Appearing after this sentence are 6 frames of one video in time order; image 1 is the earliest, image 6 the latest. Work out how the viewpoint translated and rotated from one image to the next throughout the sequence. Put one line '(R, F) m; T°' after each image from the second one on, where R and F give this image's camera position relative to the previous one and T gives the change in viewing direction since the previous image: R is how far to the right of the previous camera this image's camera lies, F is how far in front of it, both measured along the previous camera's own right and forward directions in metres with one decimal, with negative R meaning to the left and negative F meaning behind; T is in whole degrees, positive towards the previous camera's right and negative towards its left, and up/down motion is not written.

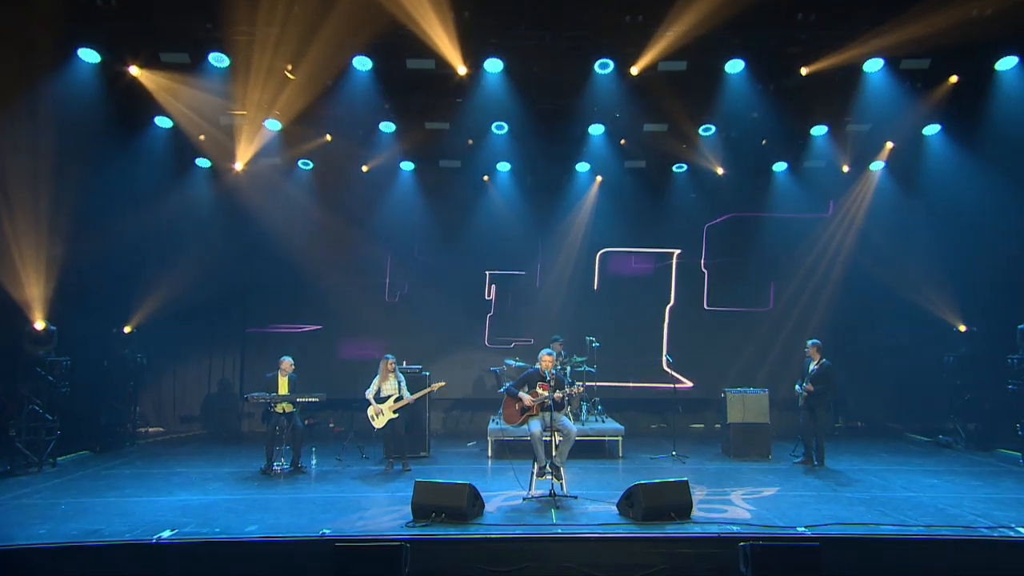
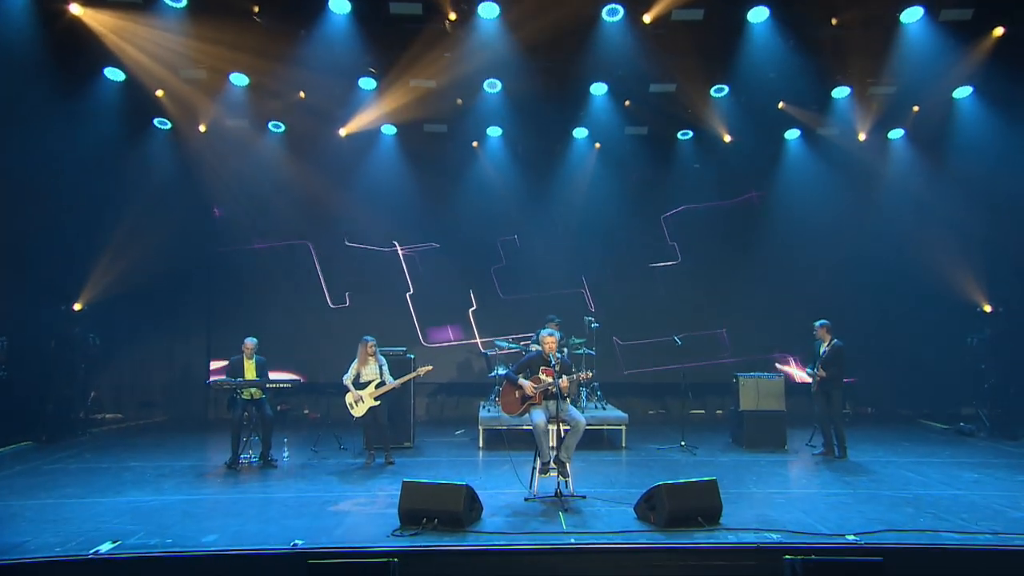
(-0.2, +0.8) m; +2°
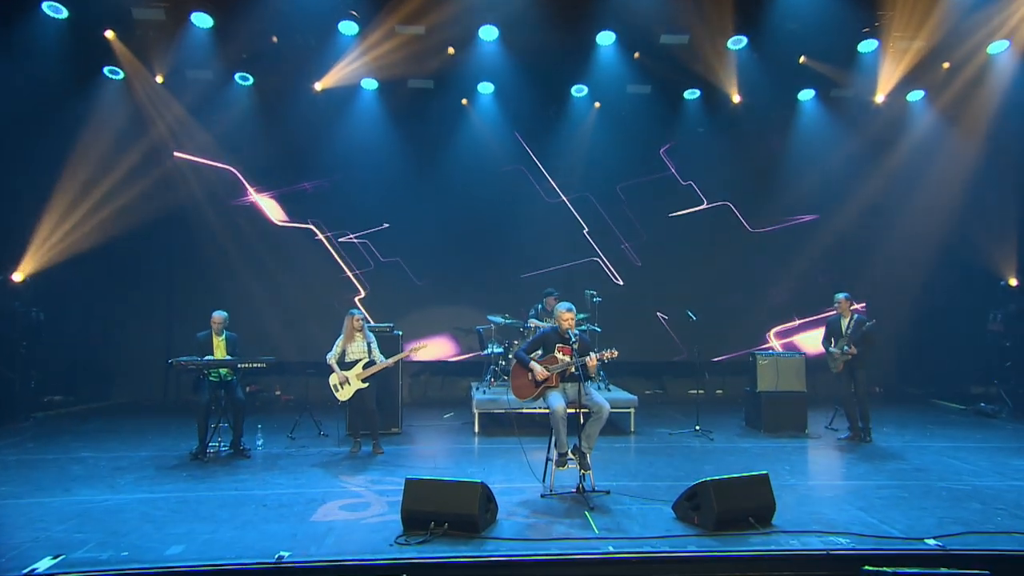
(-0.3, +0.7) m; +3°
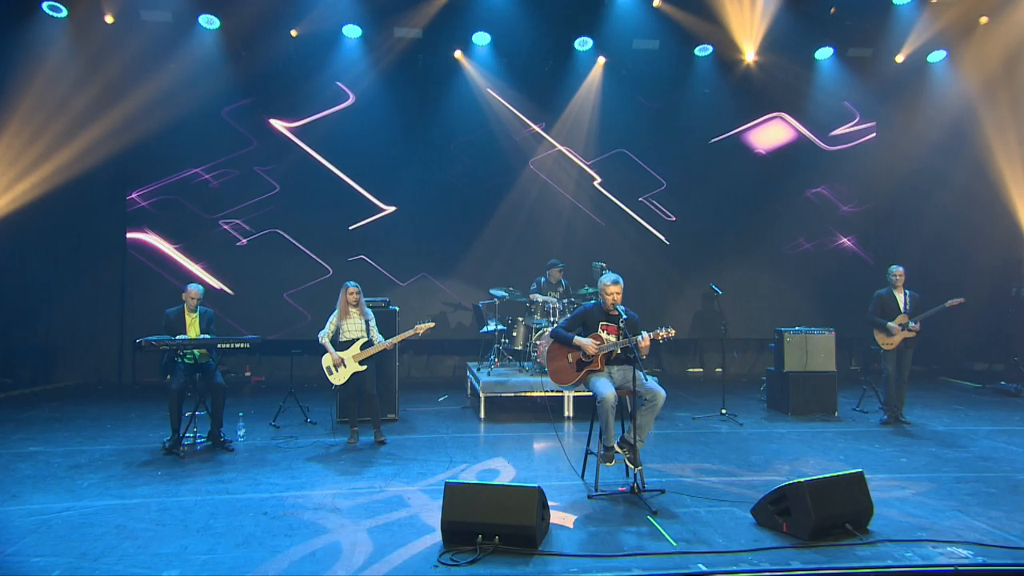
(-0.5, +0.7) m; +4°
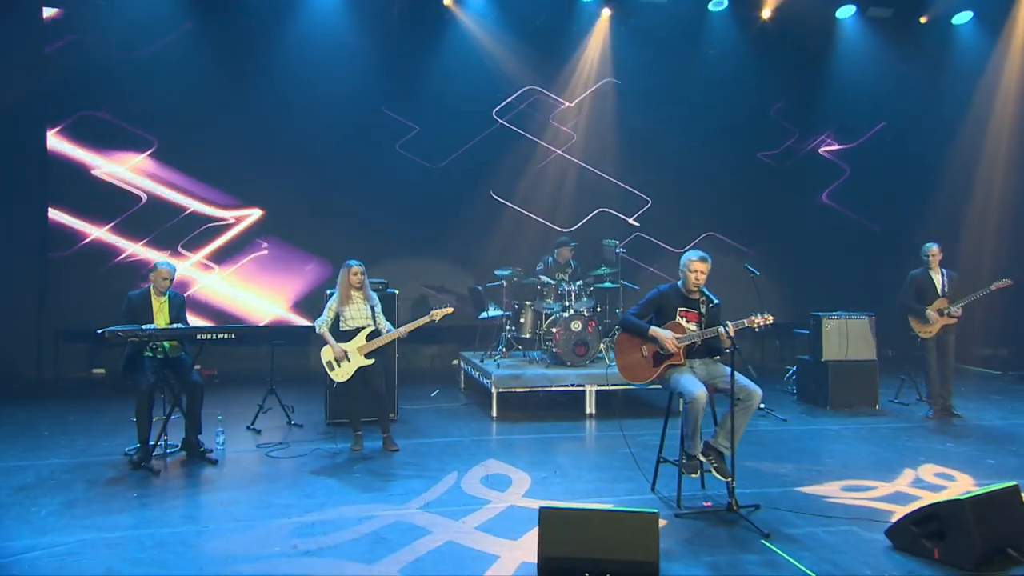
(-0.7, +0.8) m; +5°
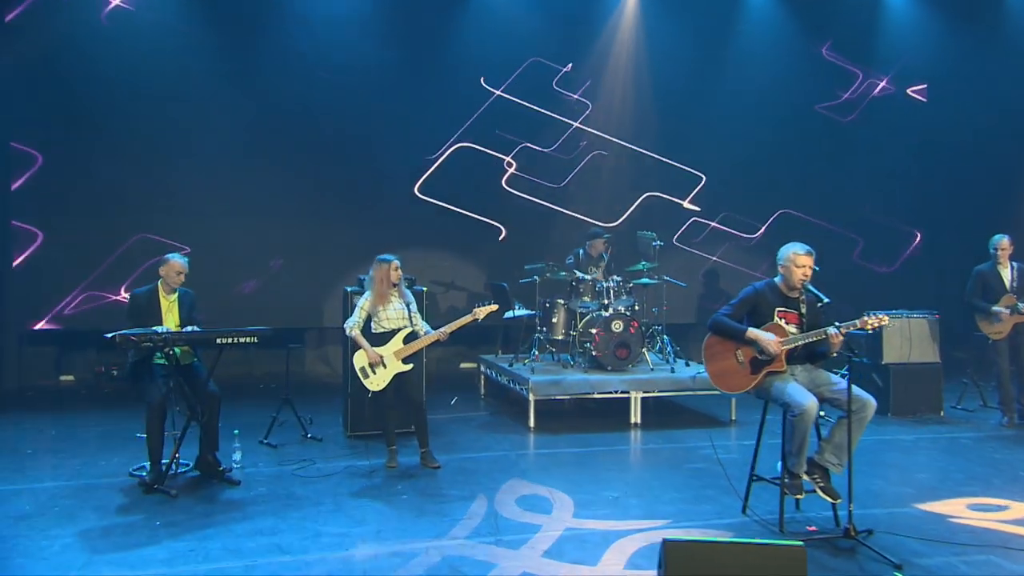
(-0.4, +0.5) m; +1°
